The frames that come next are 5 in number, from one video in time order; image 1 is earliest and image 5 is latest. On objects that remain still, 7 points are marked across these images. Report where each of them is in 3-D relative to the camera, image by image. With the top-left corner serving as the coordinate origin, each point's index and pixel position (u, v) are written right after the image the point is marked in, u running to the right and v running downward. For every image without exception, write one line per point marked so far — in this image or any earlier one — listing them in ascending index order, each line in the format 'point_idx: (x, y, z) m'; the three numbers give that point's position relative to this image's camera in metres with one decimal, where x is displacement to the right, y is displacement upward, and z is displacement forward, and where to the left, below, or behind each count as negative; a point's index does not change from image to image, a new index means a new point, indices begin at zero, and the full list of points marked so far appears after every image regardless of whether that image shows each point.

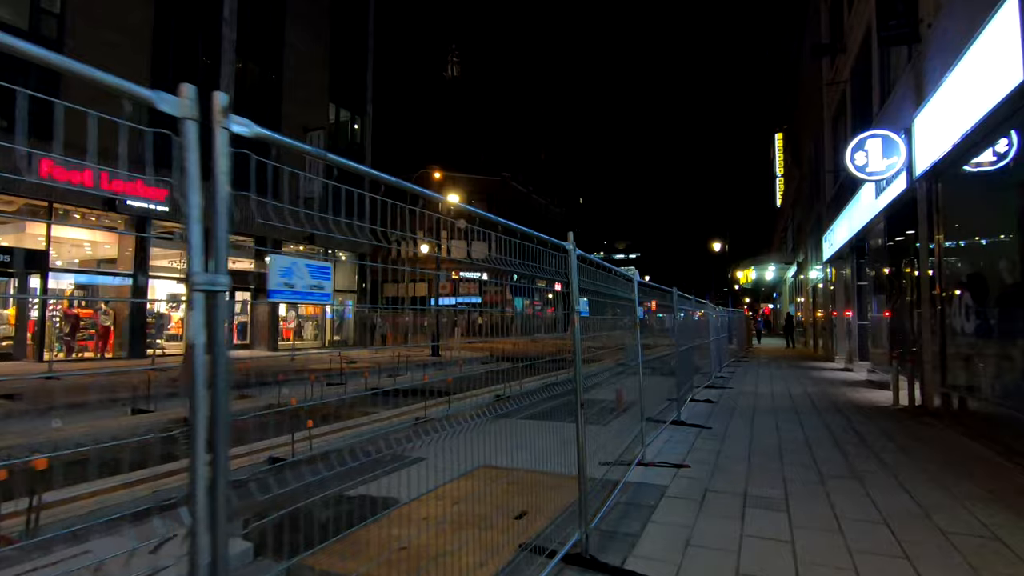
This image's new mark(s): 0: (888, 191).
0: (+6.2, +1.6, +8.8) m
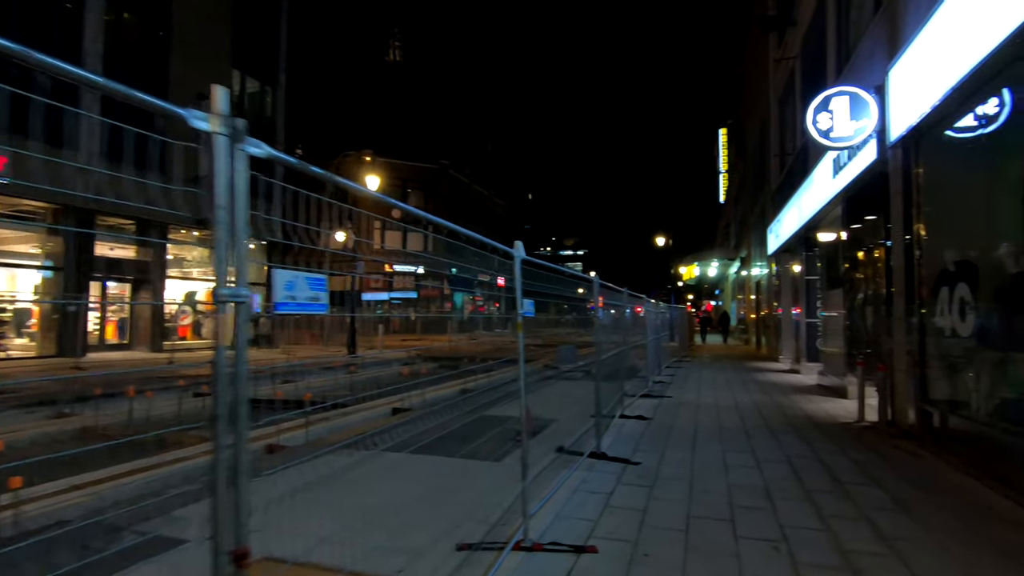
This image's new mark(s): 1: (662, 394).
0: (+4.8, +1.7, +7.5) m
1: (+3.0, -2.2, +11.0) m
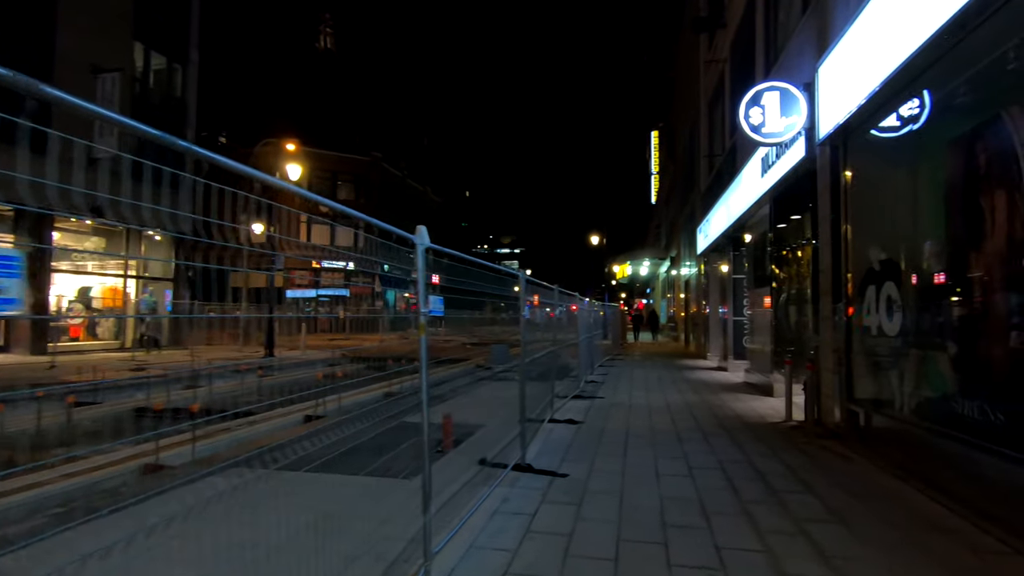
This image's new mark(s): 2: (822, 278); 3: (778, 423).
0: (+3.8, +1.7, +7.6) m
1: (+1.6, -2.1, +10.8) m
2: (+3.8, +0.1, +6.5) m
3: (+3.4, -1.7, +6.8) m
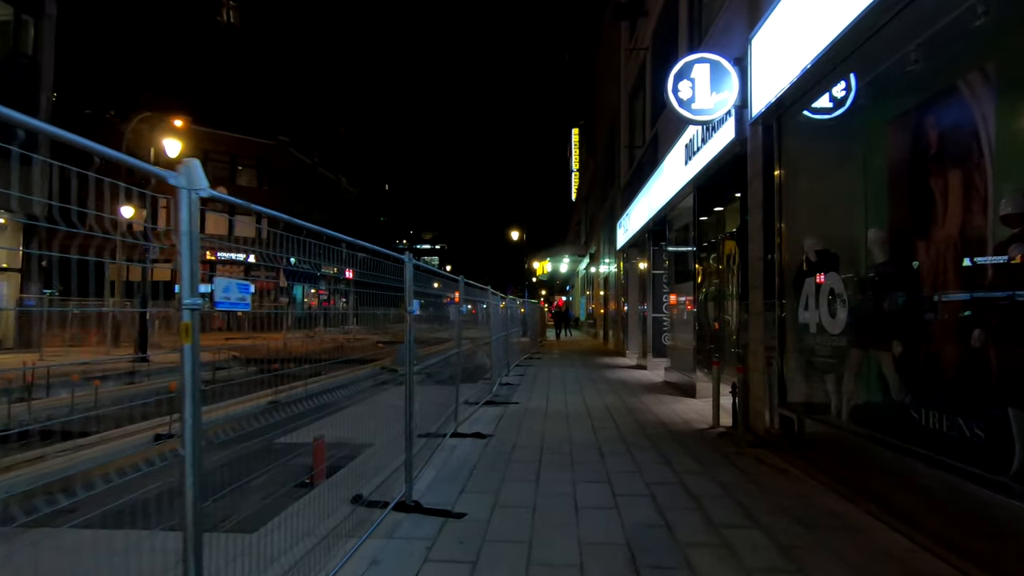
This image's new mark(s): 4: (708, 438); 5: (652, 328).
0: (+2.5, +1.8, +7.1) m
1: (-0.1, -2.0, +10.0) m
2: (+2.7, +0.2, +6.1) m
3: (+2.2, -1.6, +6.3) m
4: (+2.2, -1.6, +5.9) m
5: (+3.3, -0.9, +12.9) m
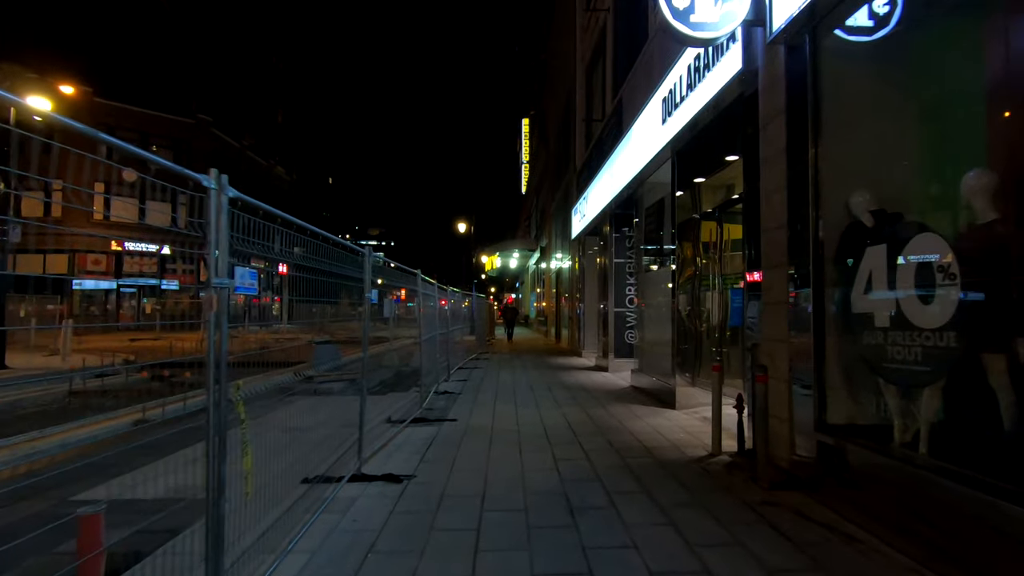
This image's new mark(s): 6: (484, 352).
0: (+1.9, +2.0, +5.6) m
1: (-1.0, -1.8, +8.3) m
2: (+2.1, +0.4, +4.7) m
3: (+1.7, -1.5, +4.8) m
4: (+1.6, -1.5, +4.5) m
5: (+2.1, -0.8, +11.5) m
6: (-1.0, -2.3, +19.9) m
